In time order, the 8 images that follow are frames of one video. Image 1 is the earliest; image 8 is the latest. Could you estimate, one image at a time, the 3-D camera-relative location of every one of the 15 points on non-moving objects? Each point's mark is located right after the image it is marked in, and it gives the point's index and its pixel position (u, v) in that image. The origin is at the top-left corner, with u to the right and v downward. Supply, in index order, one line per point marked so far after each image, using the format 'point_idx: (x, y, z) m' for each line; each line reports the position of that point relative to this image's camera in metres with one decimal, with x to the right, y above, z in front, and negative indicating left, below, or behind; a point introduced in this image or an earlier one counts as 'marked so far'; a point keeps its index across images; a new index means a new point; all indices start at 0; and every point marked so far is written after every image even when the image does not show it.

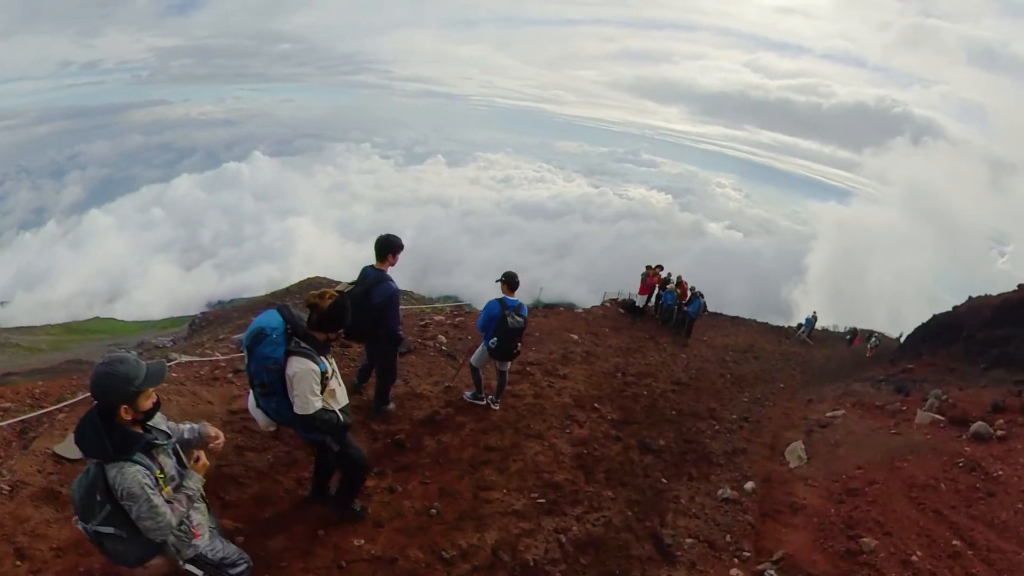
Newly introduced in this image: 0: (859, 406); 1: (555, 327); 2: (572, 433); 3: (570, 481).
0: (+7.0, -2.3, +12.7) m
1: (+1.0, -0.9, +14.4) m
2: (+0.7, -1.8, +7.9) m
3: (+0.5, -2.0, +6.6) m
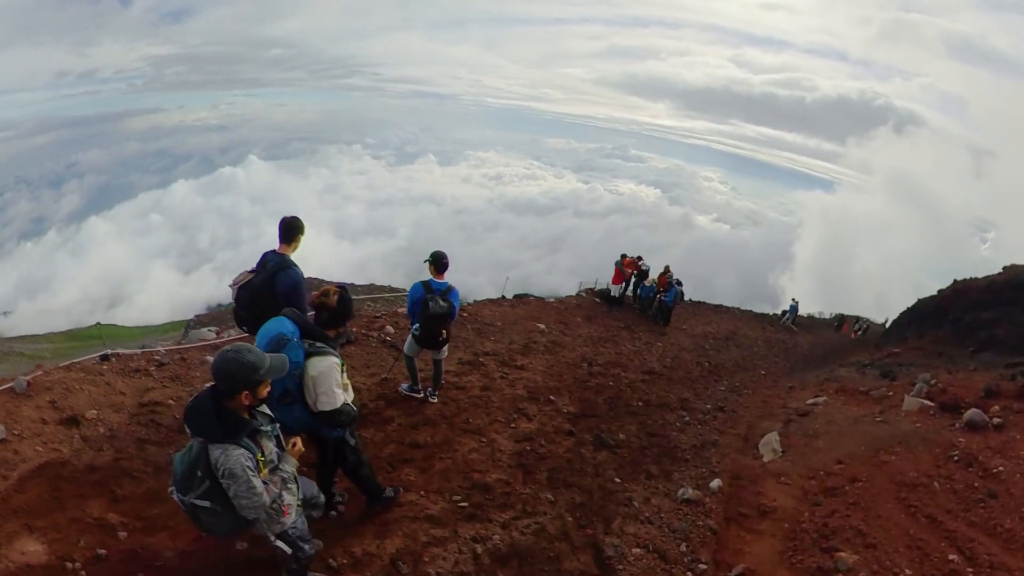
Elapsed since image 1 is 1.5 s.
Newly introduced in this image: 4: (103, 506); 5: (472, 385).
0: (+6.2, -2.0, +12.0) m
1: (+0.2, -0.6, +13.6) m
2: (0.0, -1.5, +7.0) m
3: (-0.1, -1.8, +5.8) m
4: (-4.5, -2.4, +7.0) m
5: (-0.5, -1.2, +8.1) m
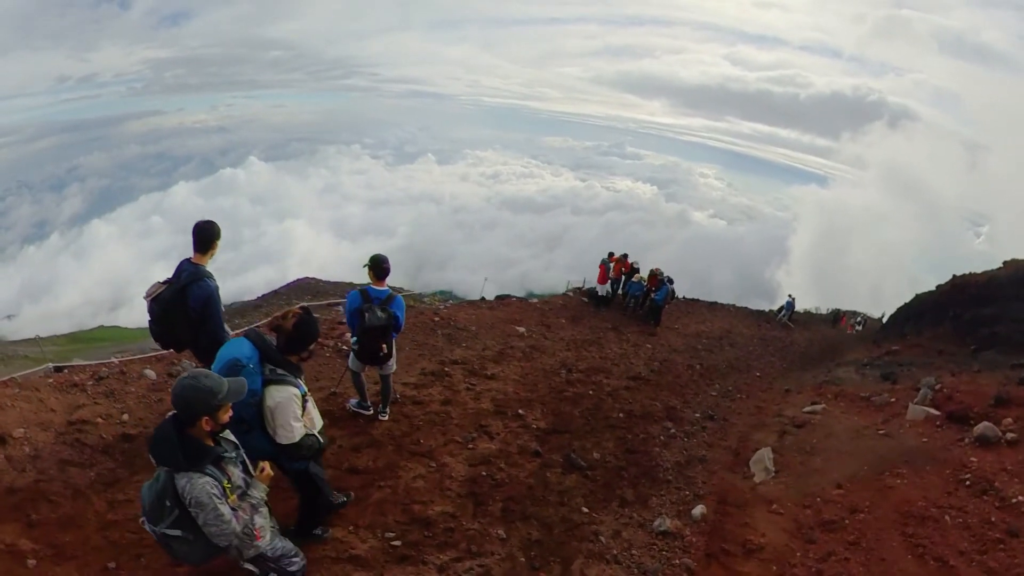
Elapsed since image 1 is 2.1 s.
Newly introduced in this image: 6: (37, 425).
0: (+5.8, -1.9, +11.3) m
1: (-0.2, -0.7, +12.8) m
2: (-0.4, -1.6, +6.3) m
3: (-0.5, -1.8, +5.0) m
4: (-4.9, -2.4, +6.3) m
5: (-0.9, -1.3, +7.3) m
6: (-6.1, -1.8, +8.2) m
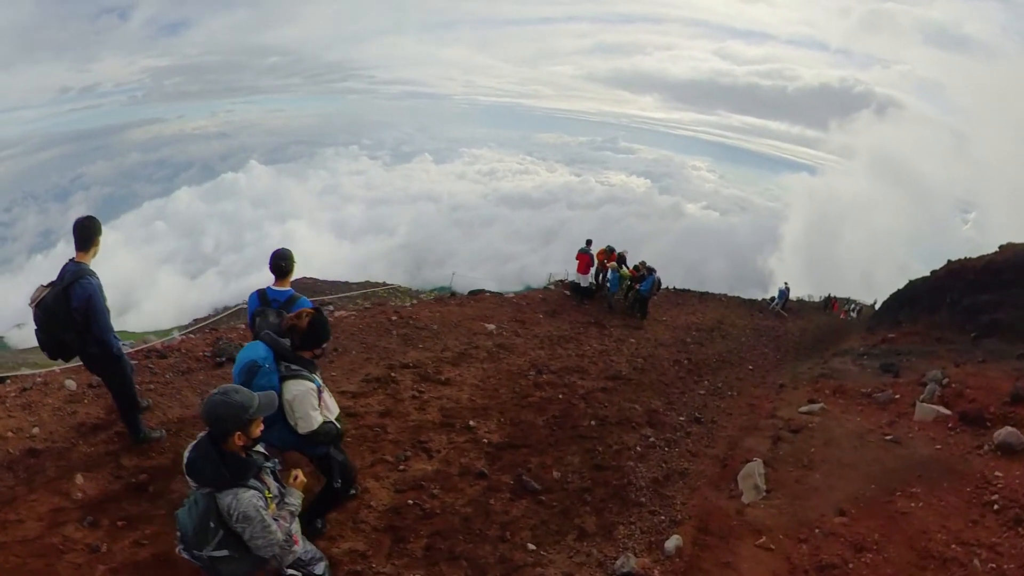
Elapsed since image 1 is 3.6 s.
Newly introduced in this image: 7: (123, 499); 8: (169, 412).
0: (+5.3, -1.7, +10.3) m
1: (-0.8, -0.5, +11.8) m
2: (-0.9, -1.5, +5.3) m
3: (-1.0, -1.8, +4.0) m
4: (-5.4, -2.5, +5.2) m
5: (-1.4, -1.2, +6.3) m
6: (-6.5, -1.8, +7.1) m
7: (-4.4, -2.3, +7.2) m
8: (-5.2, -1.8, +9.6) m
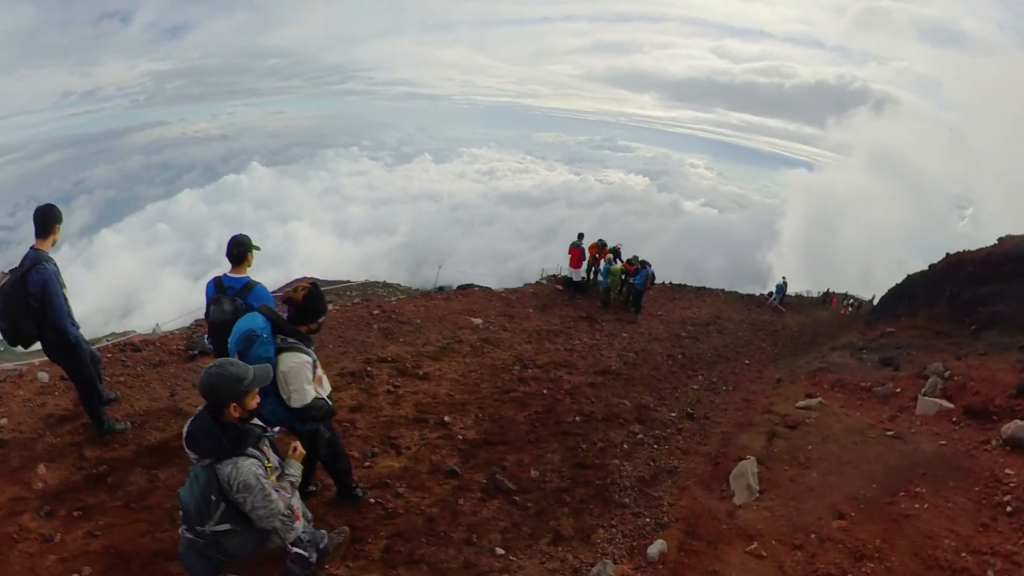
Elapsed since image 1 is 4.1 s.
0: (+5.1, -1.6, +10.0) m
1: (-1.0, -0.4, +11.4) m
2: (-1.1, -1.4, +4.9) m
3: (-1.2, -1.7, +3.7) m
4: (-5.6, -2.4, +4.9) m
5: (-1.6, -1.1, +5.9) m
6: (-6.8, -1.7, +6.7) m
7: (-4.6, -2.2, +6.9) m
8: (-5.4, -1.7, +9.2) m
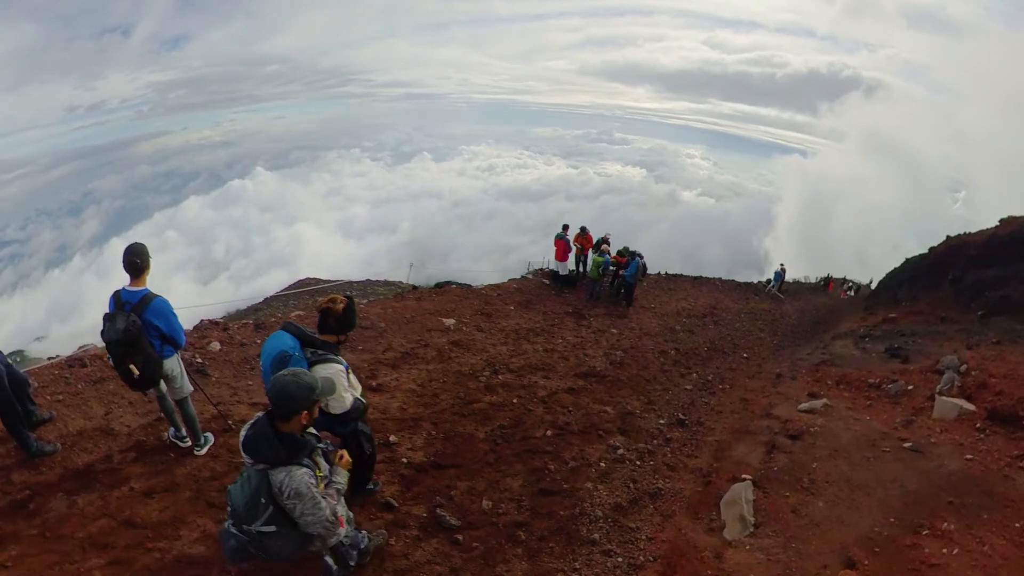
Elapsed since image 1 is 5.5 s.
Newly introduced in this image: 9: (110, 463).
0: (+4.7, -1.4, +9.1) m
1: (-1.4, -0.4, +10.6) m
2: (-1.4, -1.4, +4.0) m
3: (-1.5, -1.7, +2.8) m
4: (-5.9, -2.5, +4.0) m
5: (-2.0, -1.2, +5.1) m
6: (-7.1, -1.9, +5.9) m
7: (-5.0, -2.3, +6.0) m
8: (-5.7, -1.8, +8.3) m
9: (-4.9, -2.2, +7.9) m
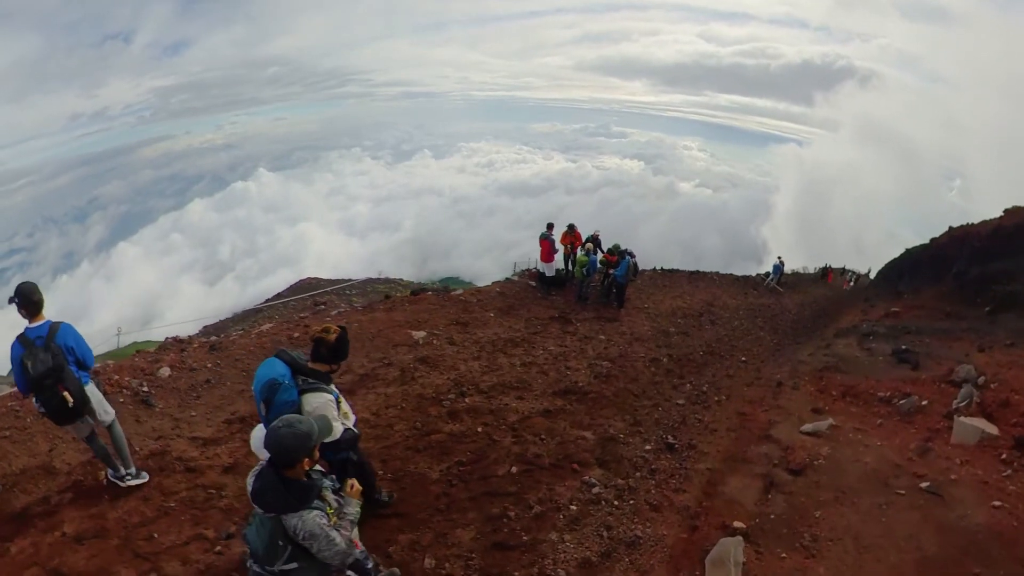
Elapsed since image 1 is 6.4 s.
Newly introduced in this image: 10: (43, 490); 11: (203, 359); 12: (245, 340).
0: (+4.4, -1.5, +8.3) m
1: (-1.8, -0.5, +9.8) m
2: (-1.8, -1.6, +3.2) m
3: (-1.9, -1.9, +2.0) m
4: (-6.2, -2.8, +3.2) m
5: (-2.4, -1.4, +4.3) m
6: (-7.5, -2.1, +5.1) m
7: (-5.3, -2.6, +5.2) m
8: (-6.1, -2.0, +7.5) m
9: (-5.2, -2.4, +7.1) m
10: (-5.5, -2.2, +7.3) m
11: (-5.5, -1.3, +11.3) m
12: (-5.0, -1.0, +12.1) m
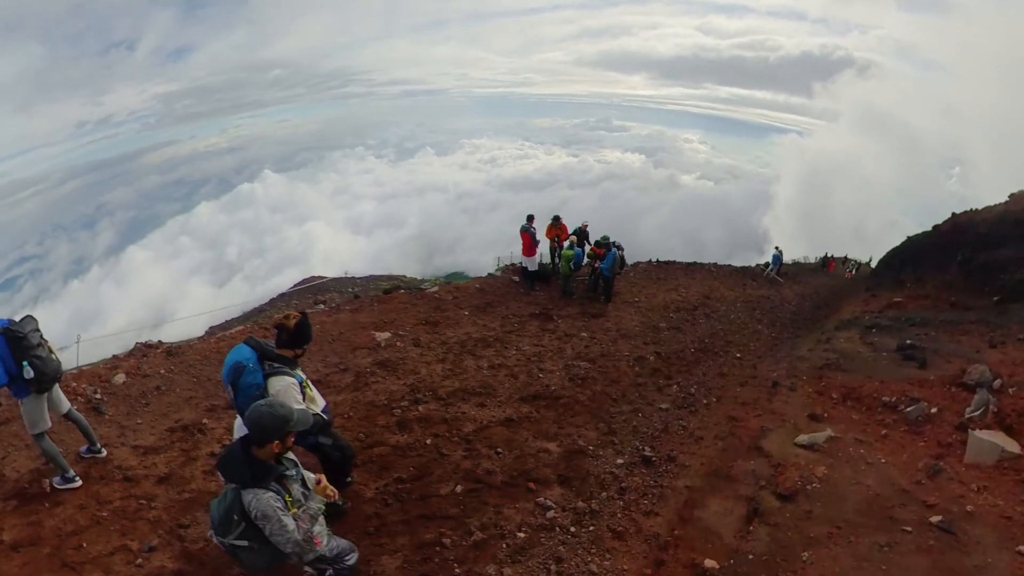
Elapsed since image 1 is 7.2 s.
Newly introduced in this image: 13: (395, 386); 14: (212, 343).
0: (+3.9, -1.4, +7.5) m
1: (-2.2, -0.5, +9.0) m
2: (-2.2, -1.7, +2.5) m
3: (-2.3, -2.0, +1.3) m
4: (-6.7, -2.9, +2.5) m
5: (-2.8, -1.4, +3.5) m
6: (-7.9, -2.2, +4.3) m
7: (-5.7, -2.6, +4.5) m
8: (-6.5, -2.0, +6.8) m
9: (-5.6, -2.4, +6.3) m
10: (-5.9, -2.3, +6.5) m
11: (-5.9, -1.2, +10.6) m
12: (-5.4, -1.0, +11.3) m
13: (-1.3, -1.0, +6.9) m
14: (-5.3, -0.9, +11.4) m
